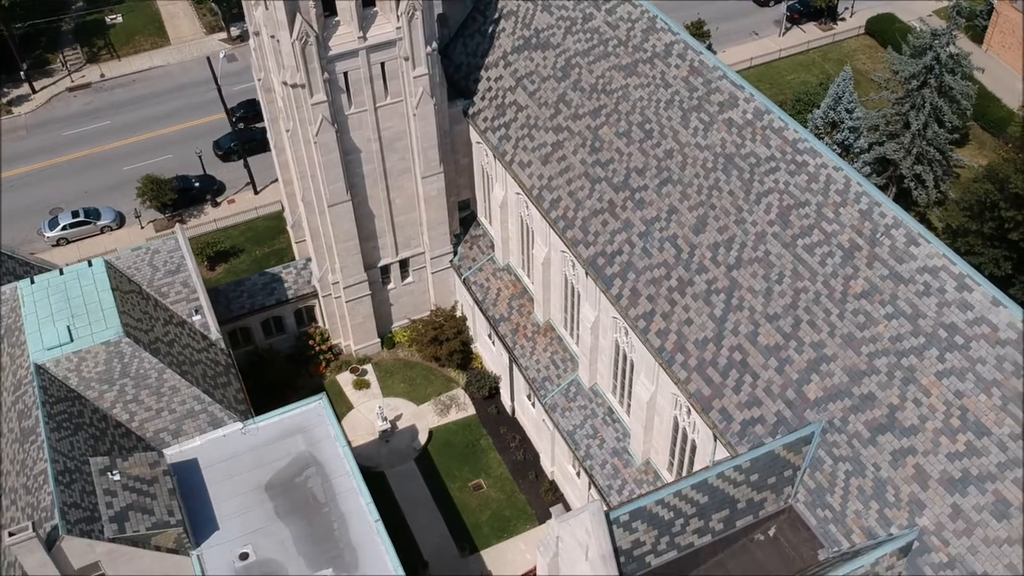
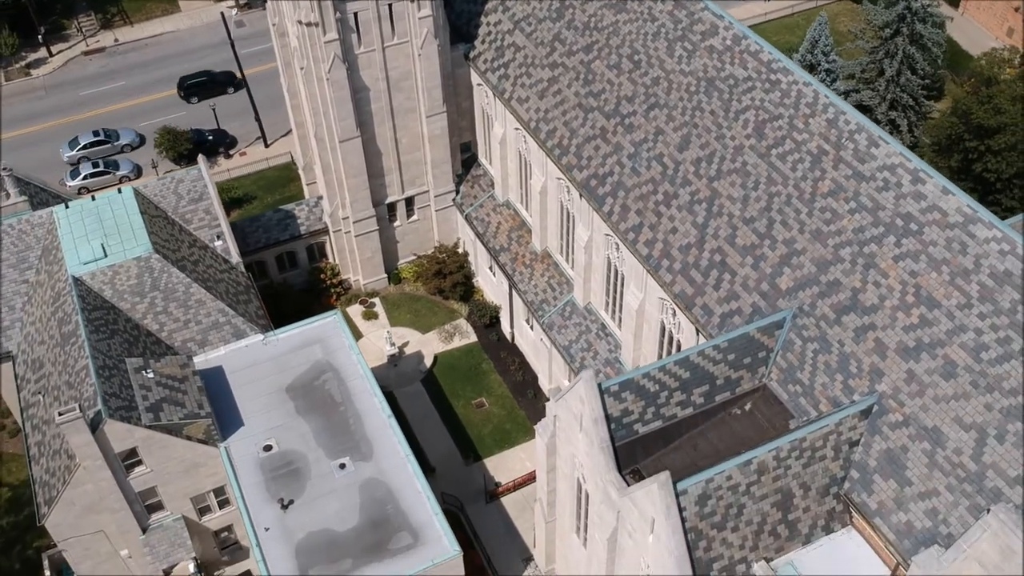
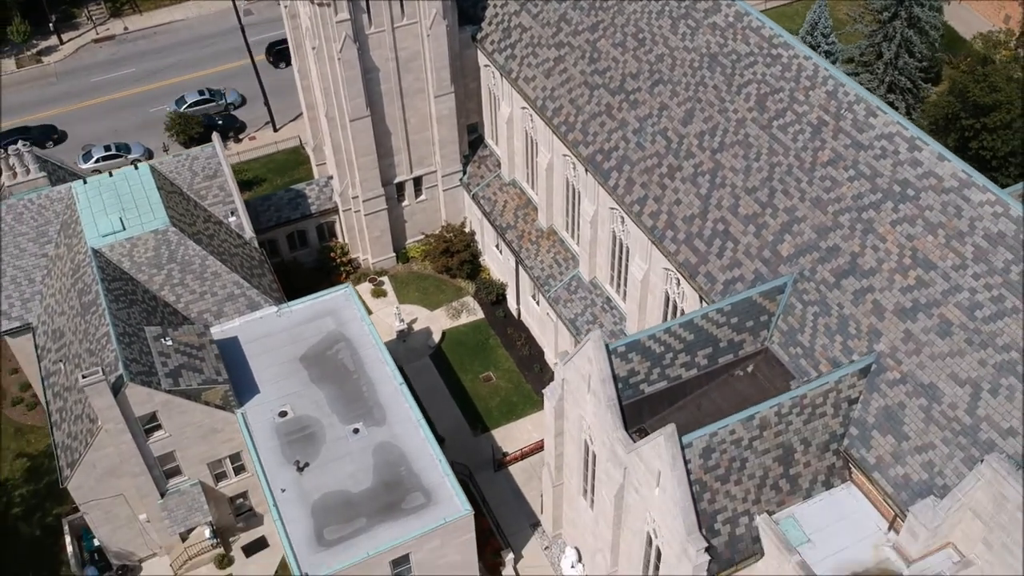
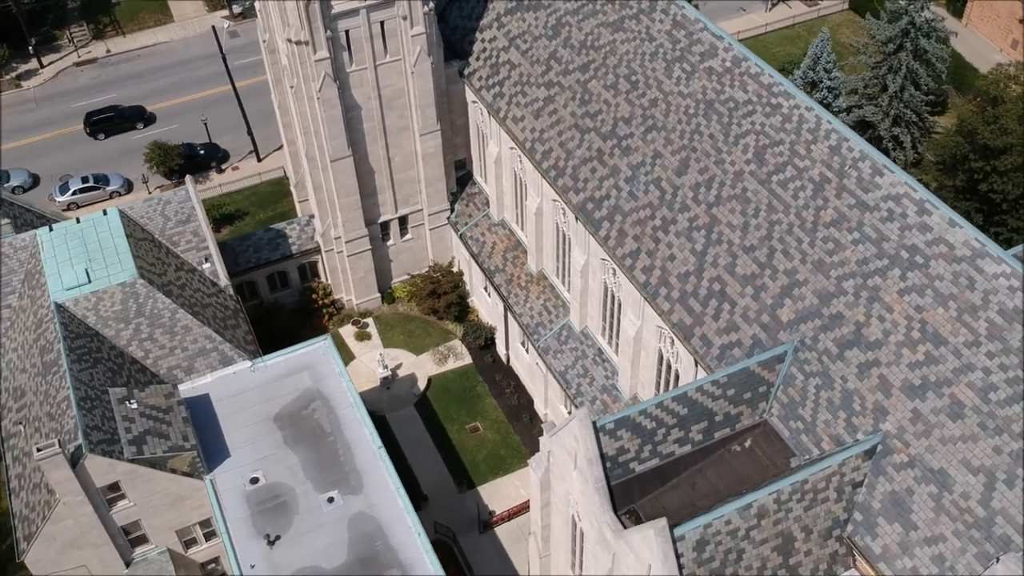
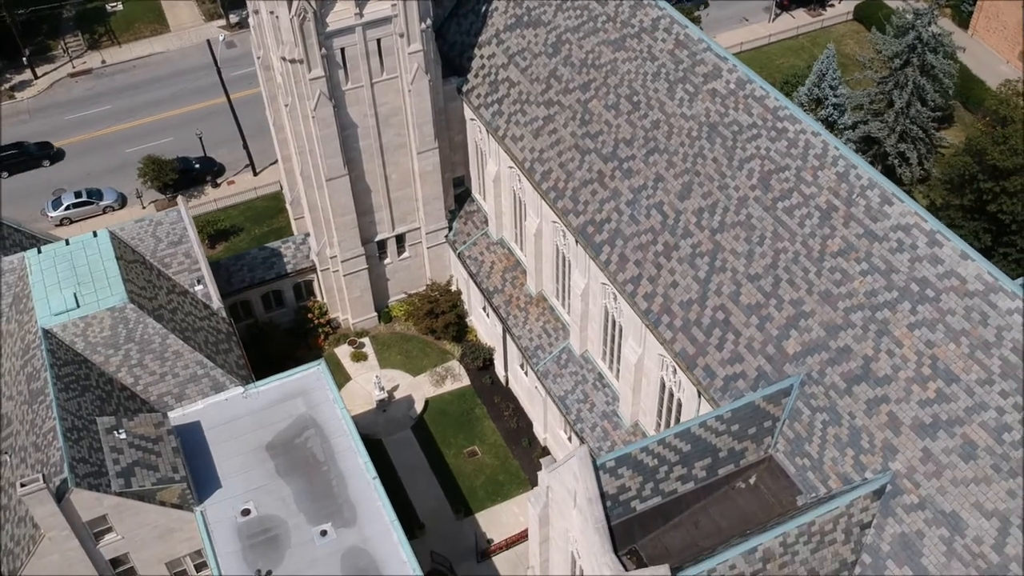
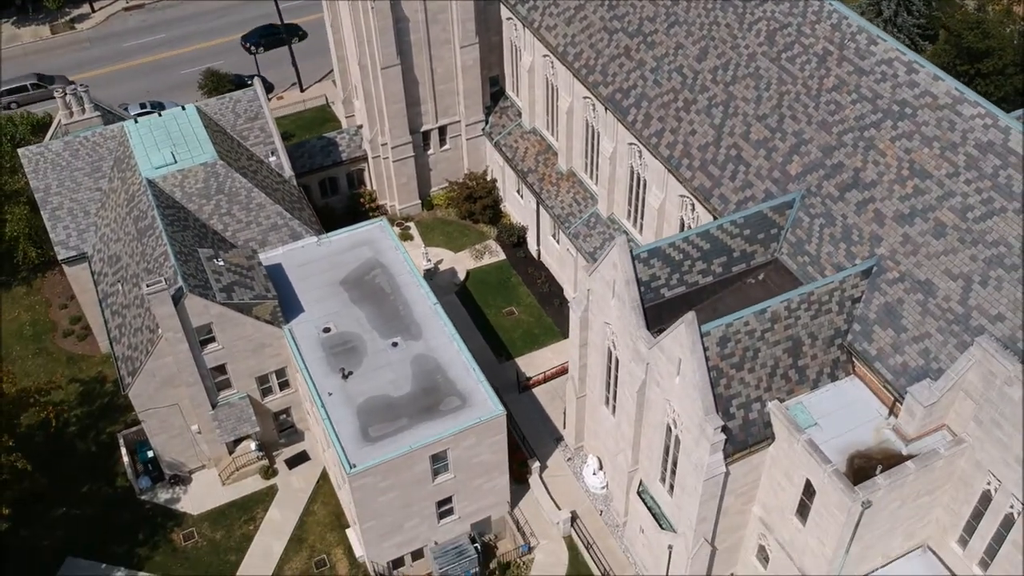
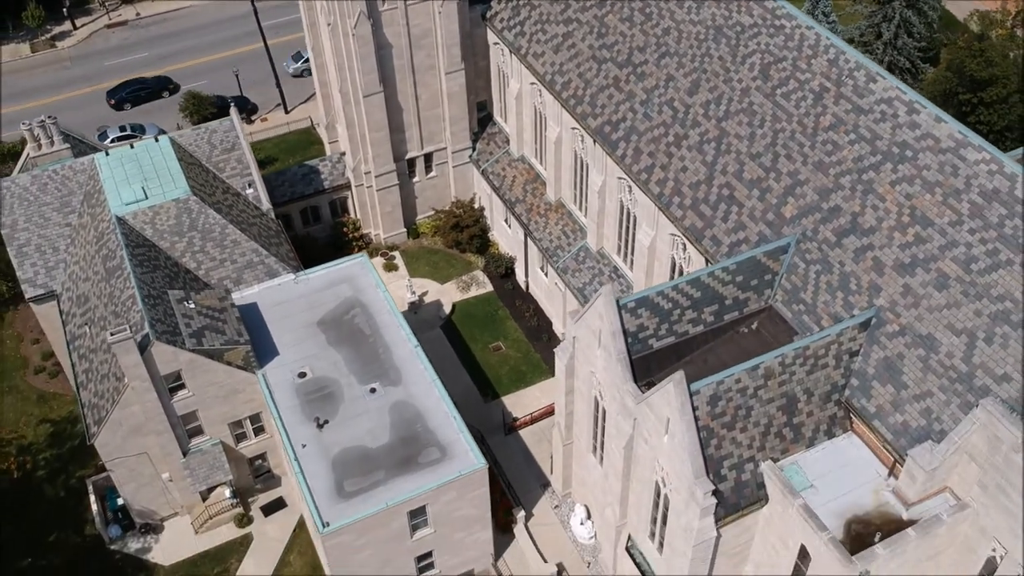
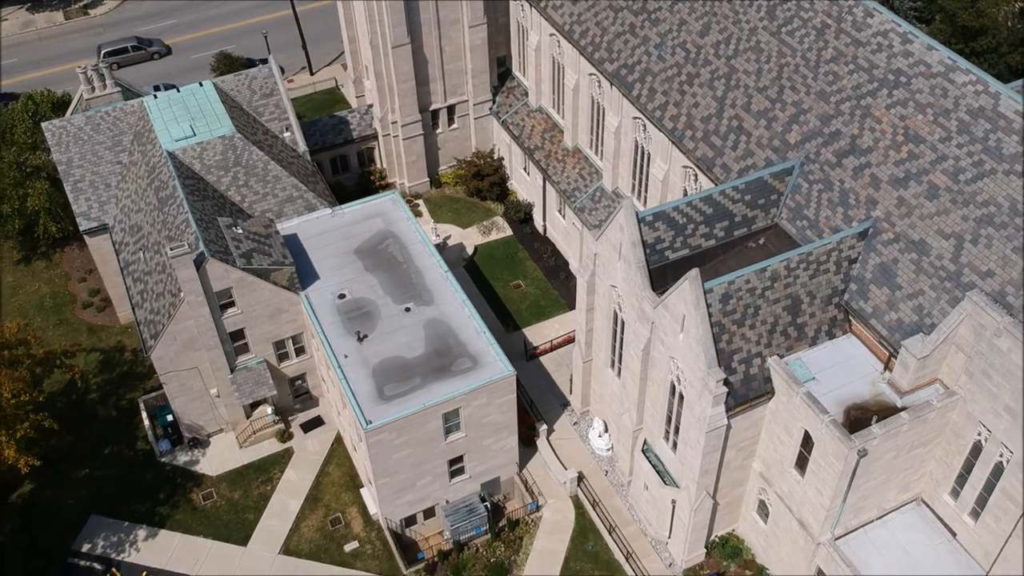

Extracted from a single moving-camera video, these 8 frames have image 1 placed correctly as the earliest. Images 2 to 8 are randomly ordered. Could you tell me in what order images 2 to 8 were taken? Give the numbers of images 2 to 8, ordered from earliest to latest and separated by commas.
5, 4, 2, 3, 7, 6, 8
